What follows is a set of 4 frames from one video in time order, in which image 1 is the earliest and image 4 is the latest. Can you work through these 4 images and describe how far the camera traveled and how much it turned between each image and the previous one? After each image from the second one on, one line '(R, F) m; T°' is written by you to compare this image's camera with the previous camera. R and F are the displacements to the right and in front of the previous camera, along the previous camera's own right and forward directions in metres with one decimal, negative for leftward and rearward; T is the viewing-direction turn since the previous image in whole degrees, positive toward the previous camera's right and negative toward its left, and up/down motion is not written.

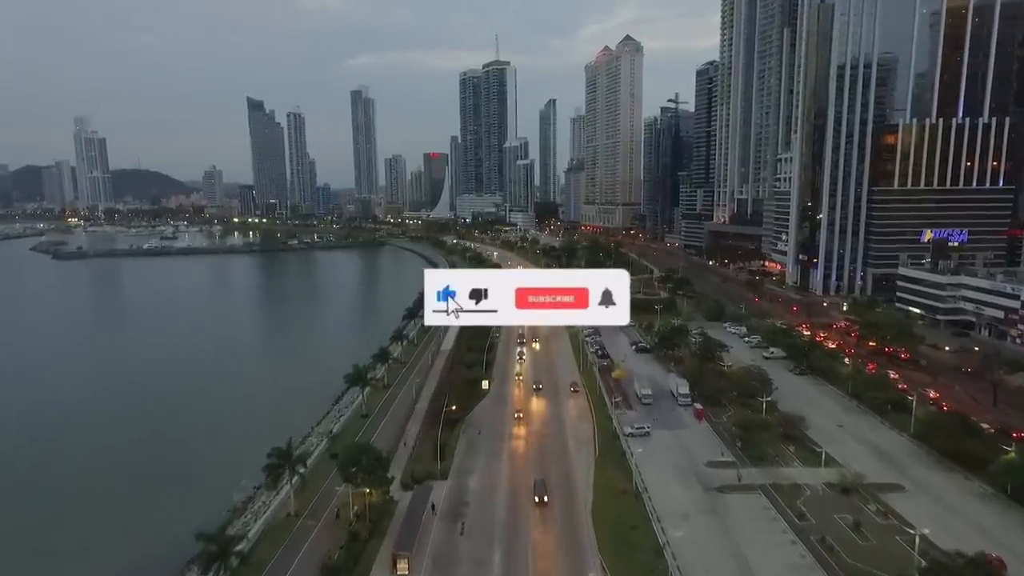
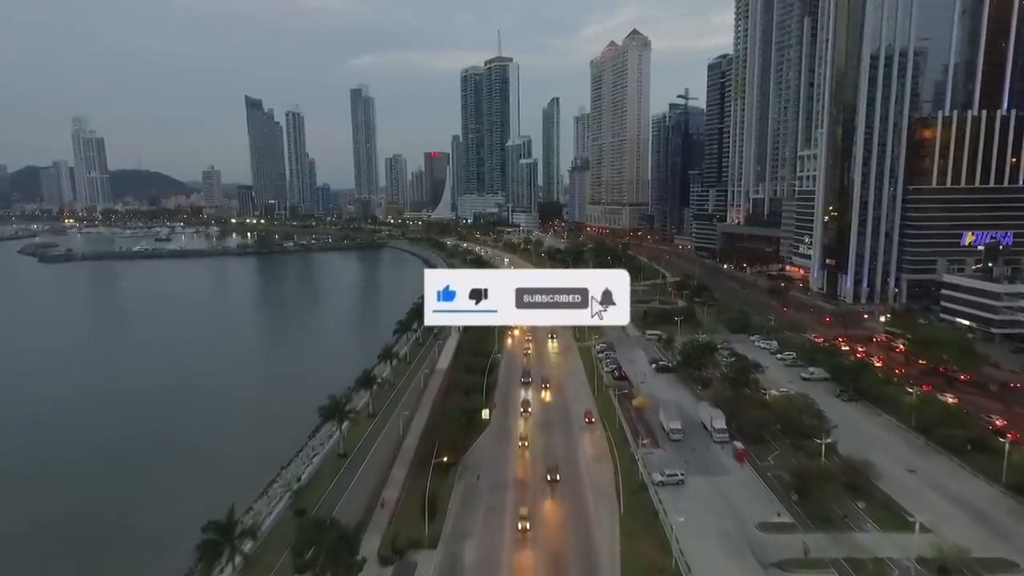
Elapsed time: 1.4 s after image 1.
(-0.1, +3.2) m; 0°
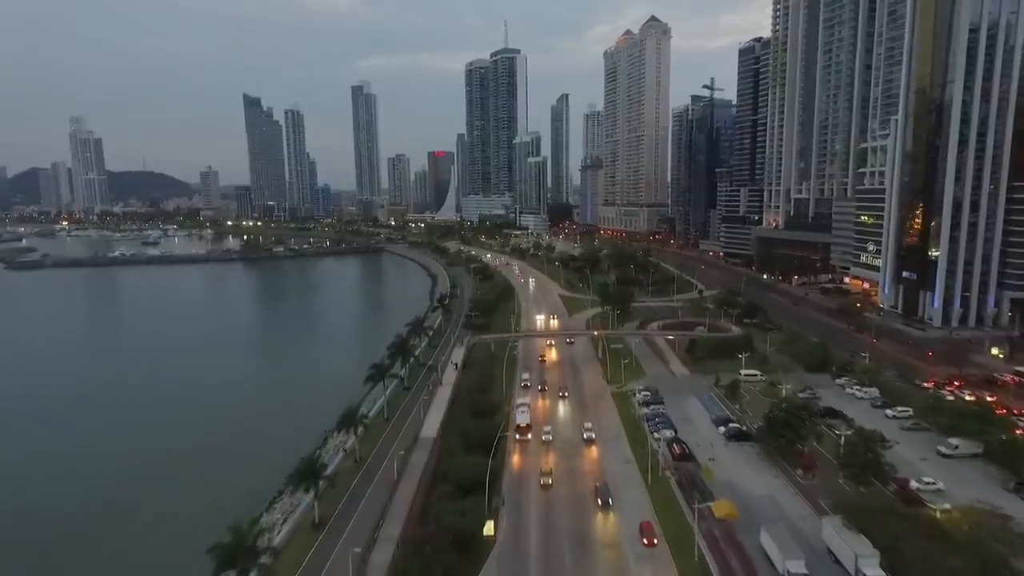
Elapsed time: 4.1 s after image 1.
(-0.2, +7.0) m; -1°
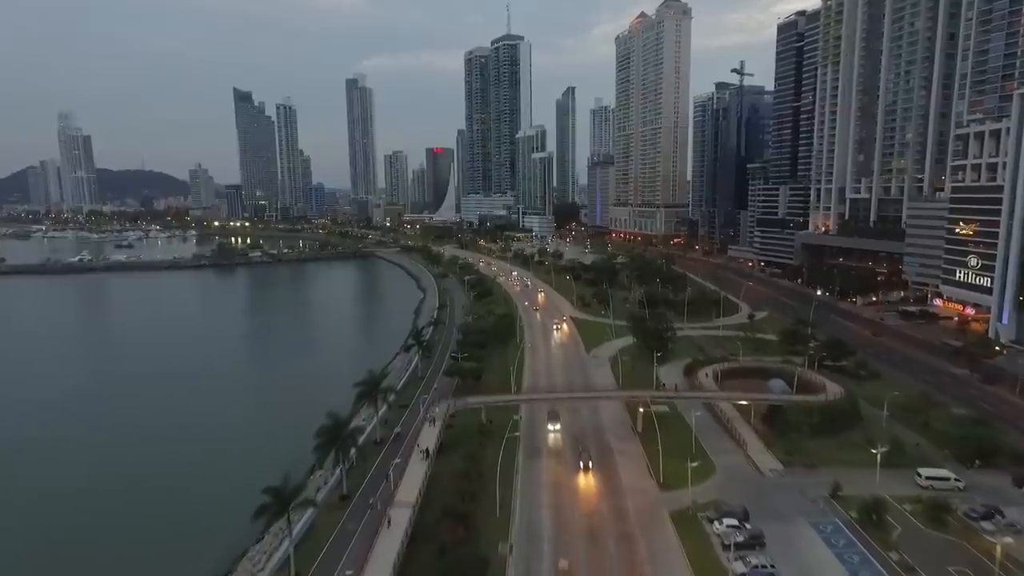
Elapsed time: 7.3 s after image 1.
(+0.1, +8.5) m; 0°
